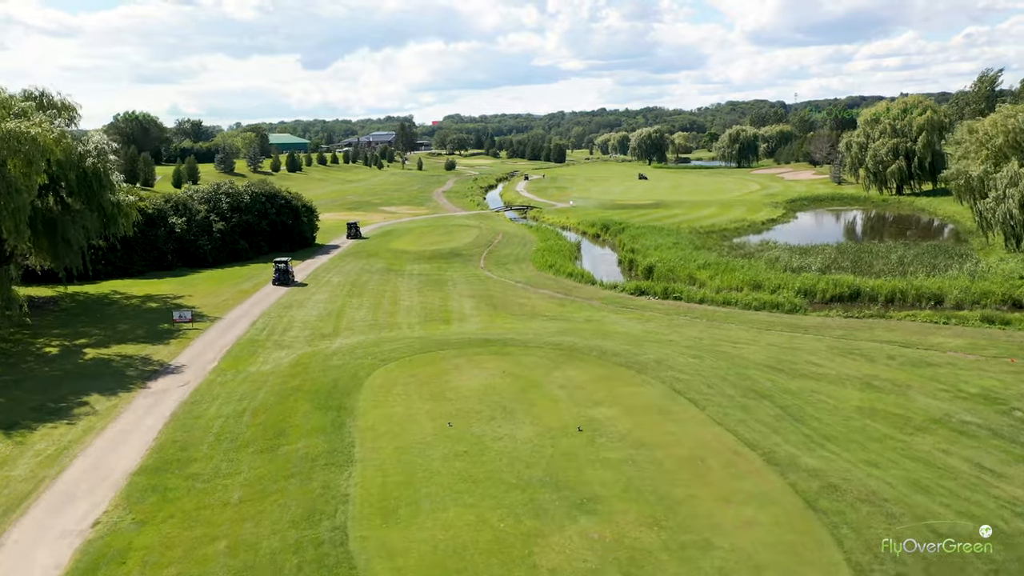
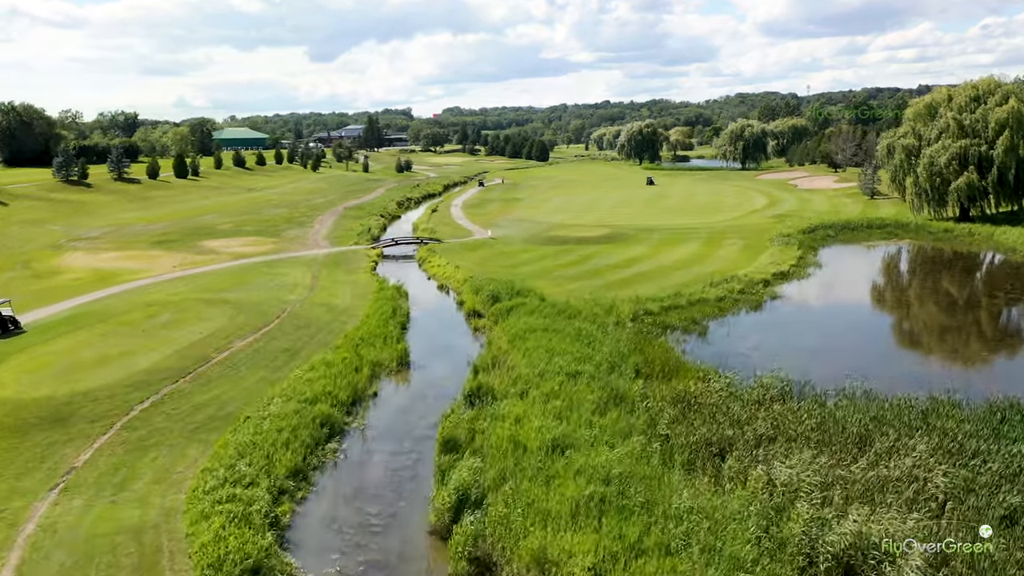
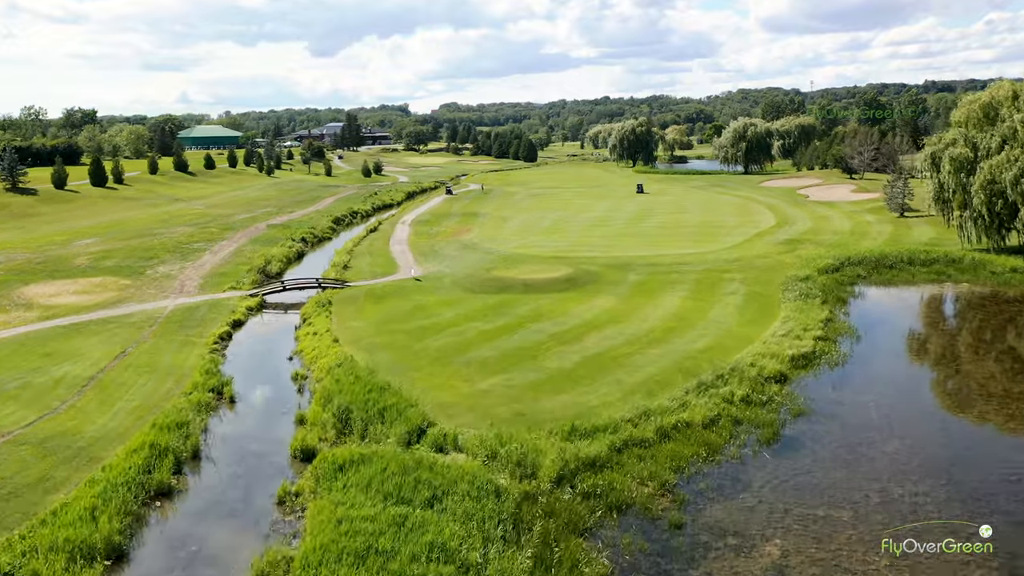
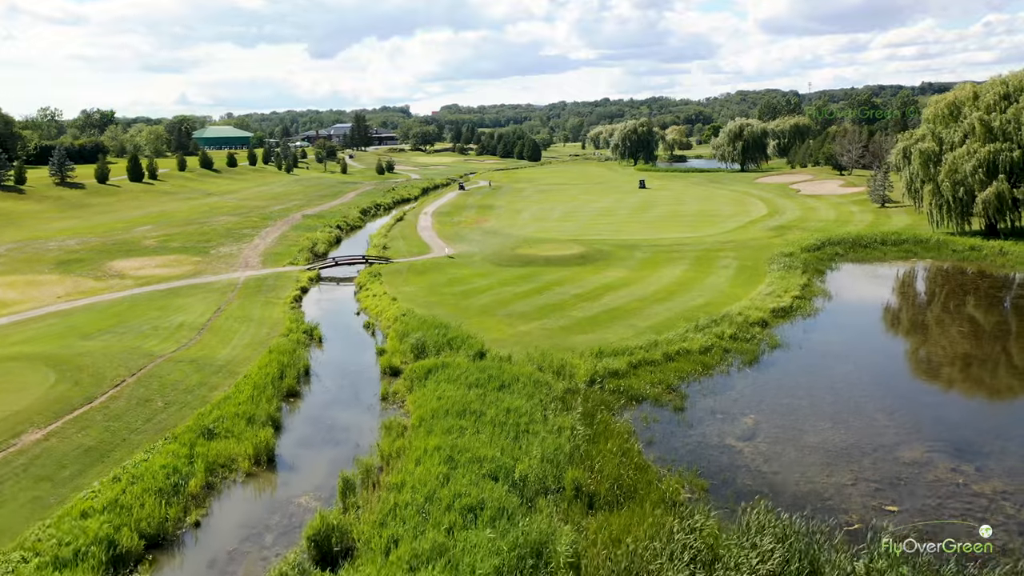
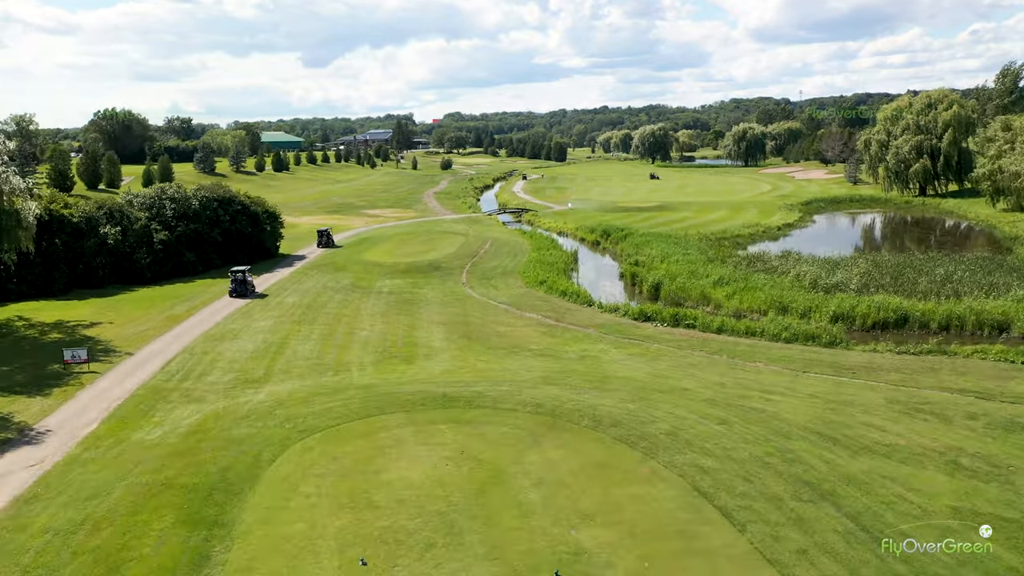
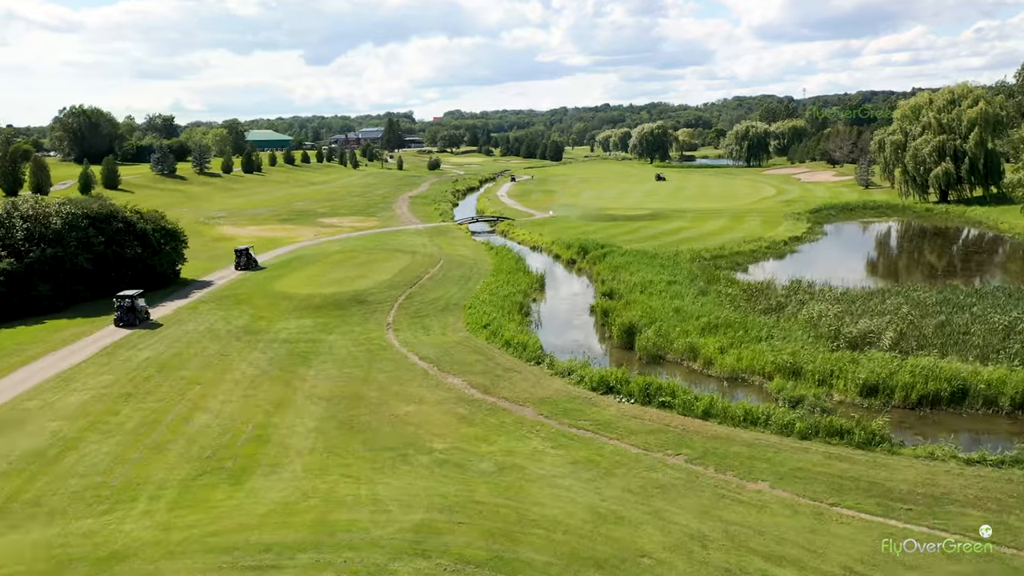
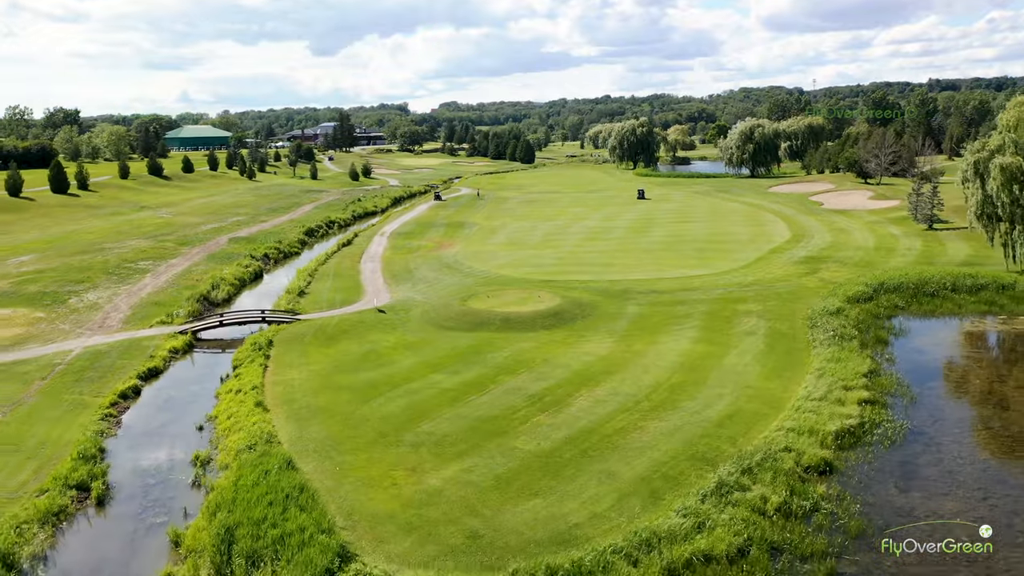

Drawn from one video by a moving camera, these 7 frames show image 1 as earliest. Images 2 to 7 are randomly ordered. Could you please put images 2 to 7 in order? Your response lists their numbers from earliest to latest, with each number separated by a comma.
5, 6, 2, 4, 3, 7
